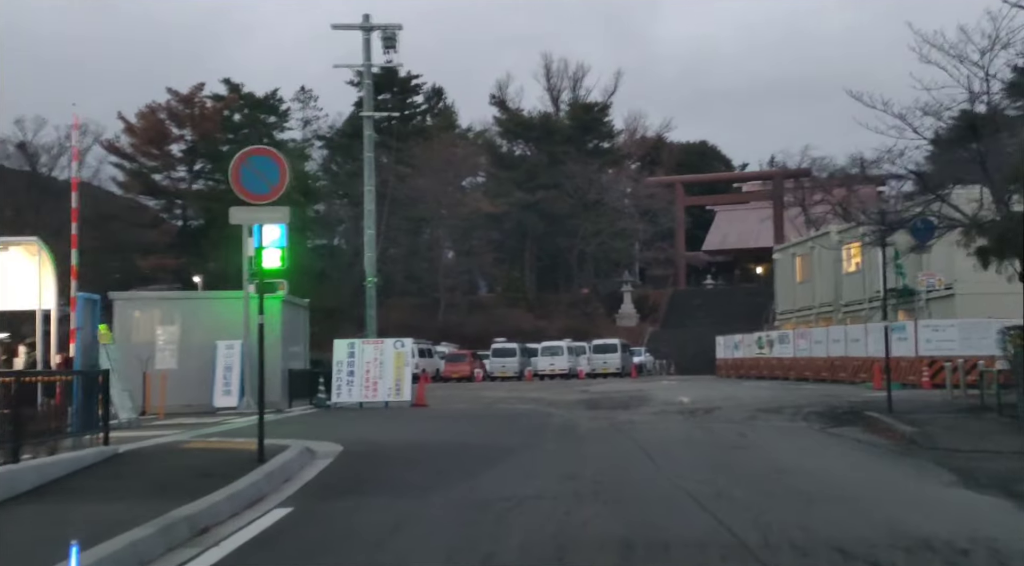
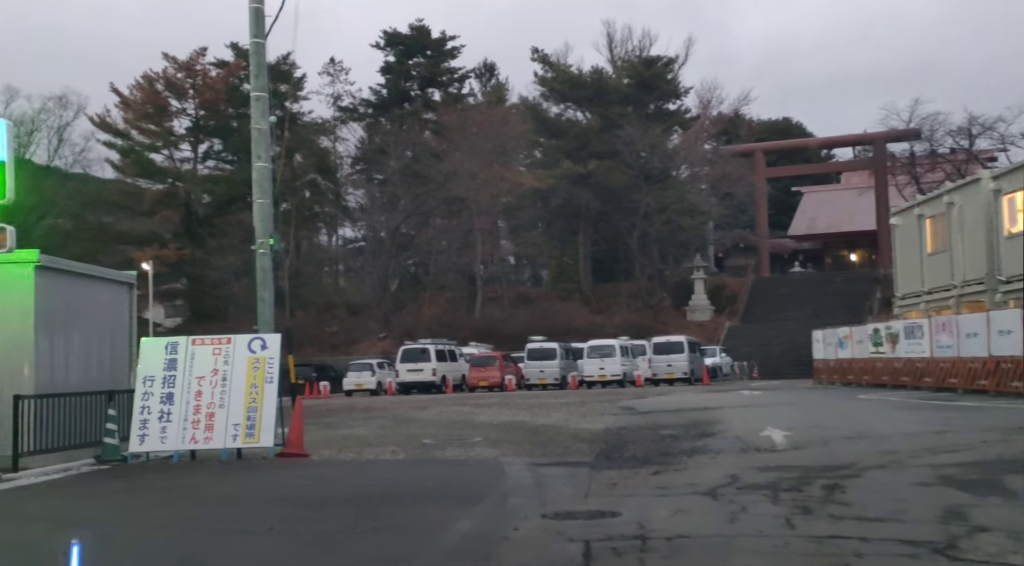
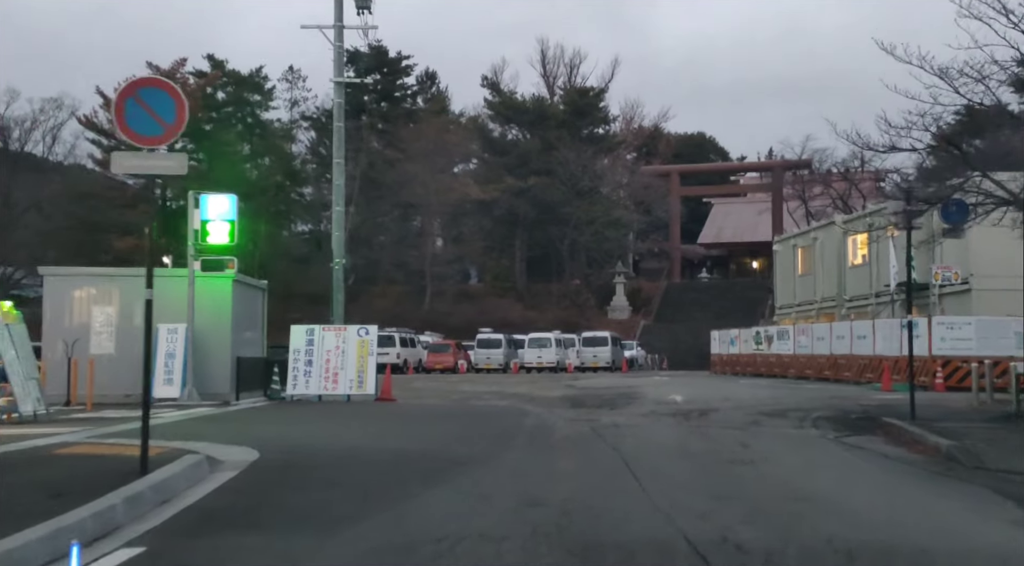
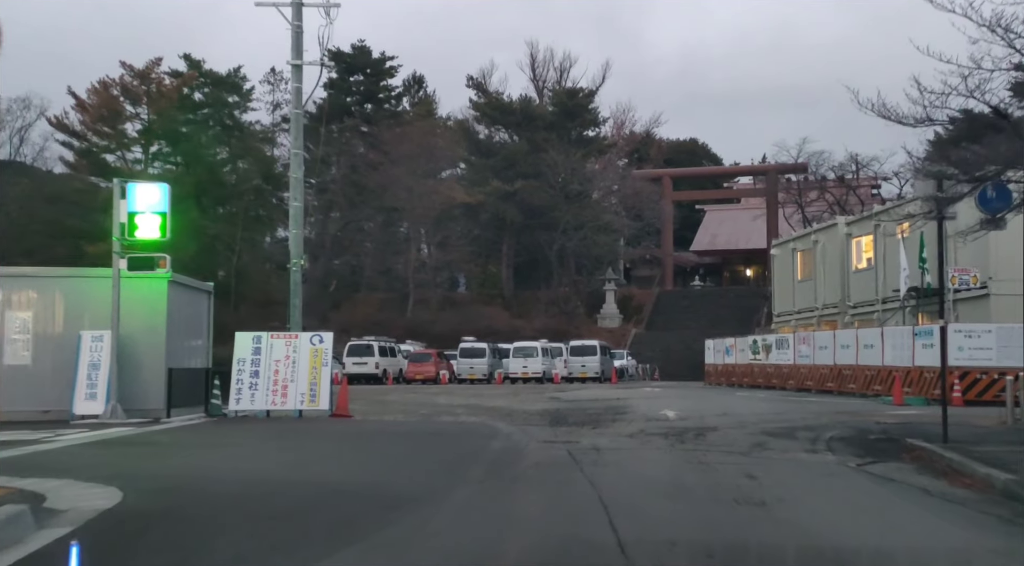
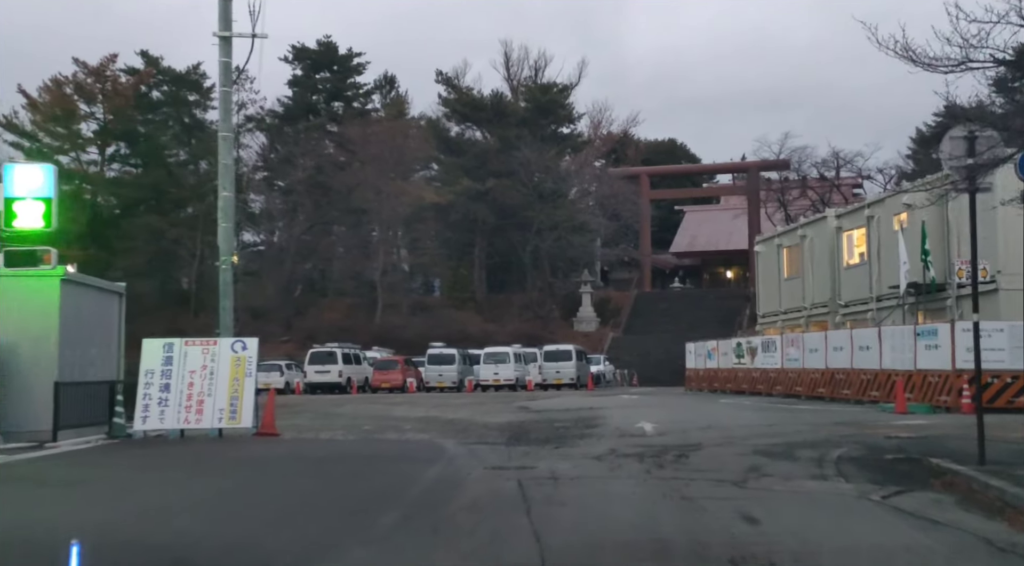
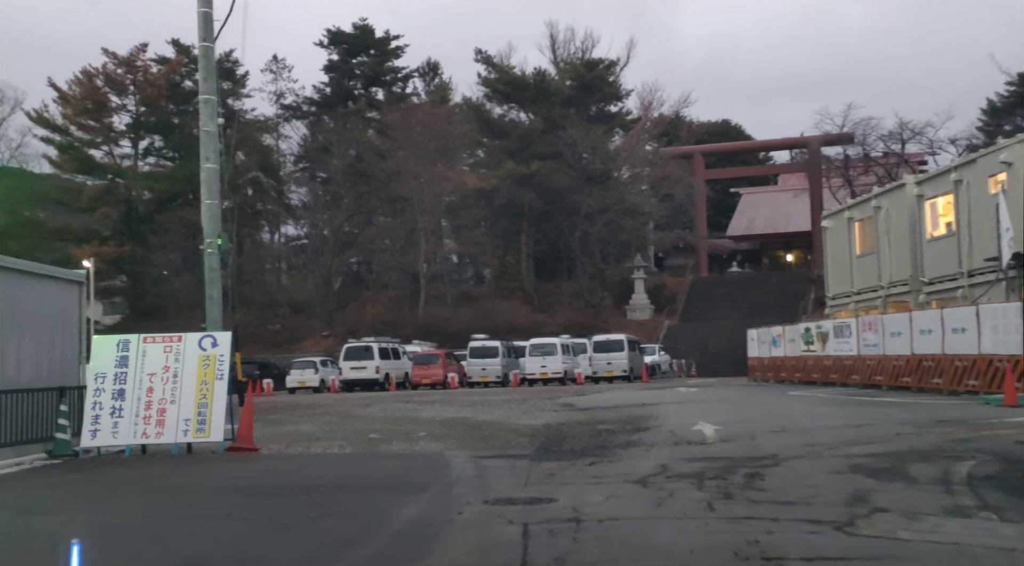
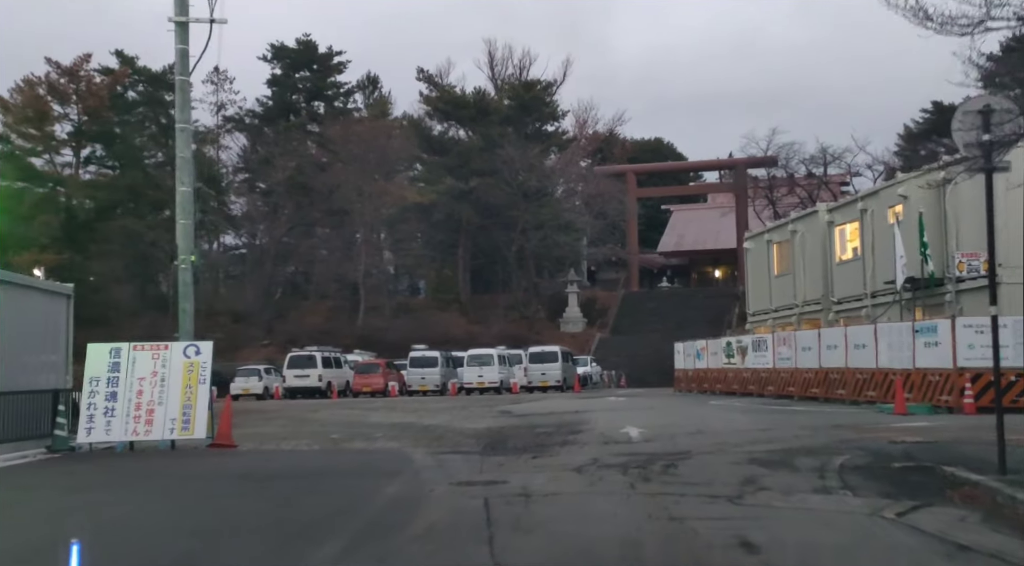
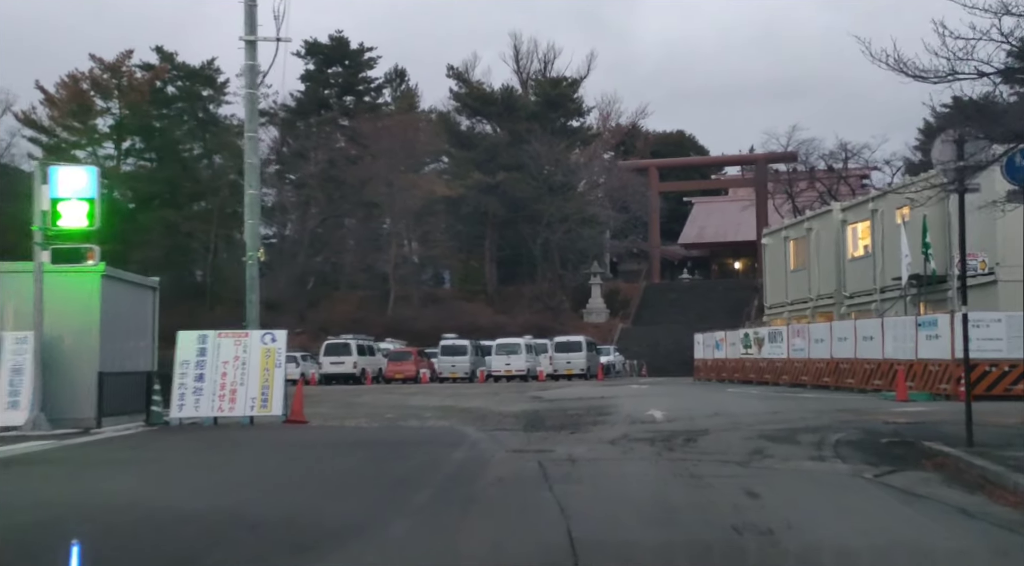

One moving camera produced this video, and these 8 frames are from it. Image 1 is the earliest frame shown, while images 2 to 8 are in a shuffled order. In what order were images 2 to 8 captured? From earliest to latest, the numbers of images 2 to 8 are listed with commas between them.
3, 4, 8, 5, 7, 6, 2
